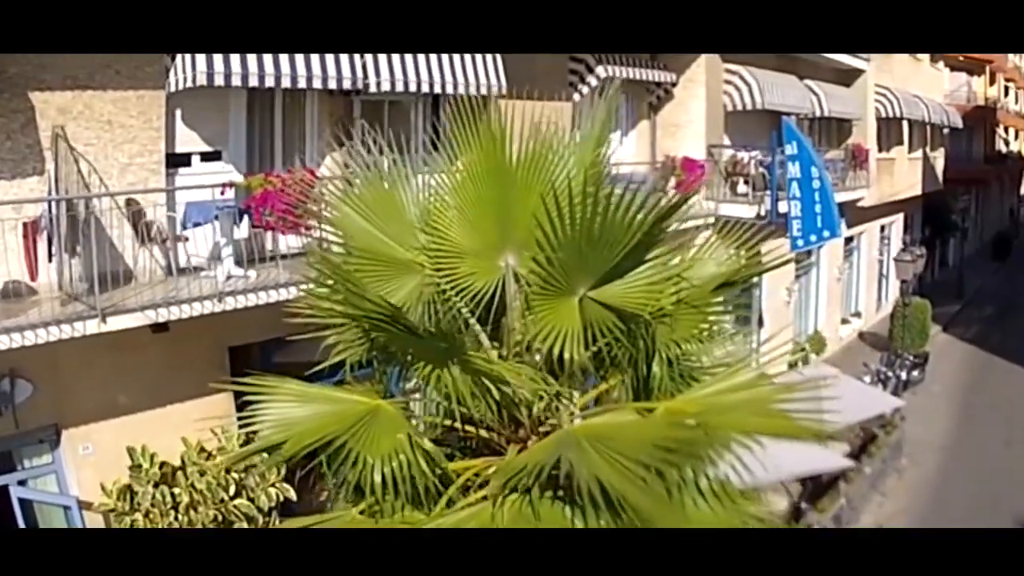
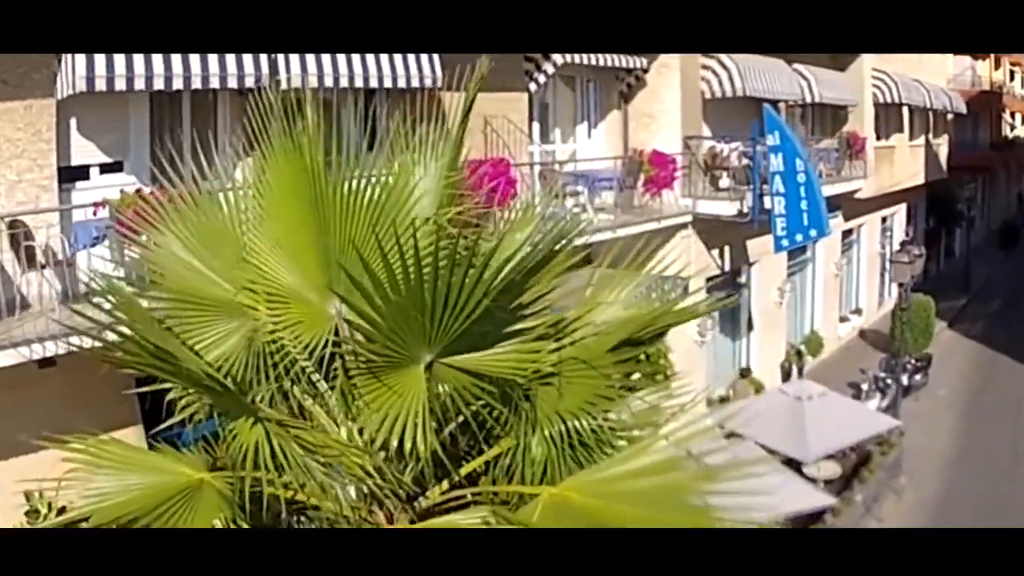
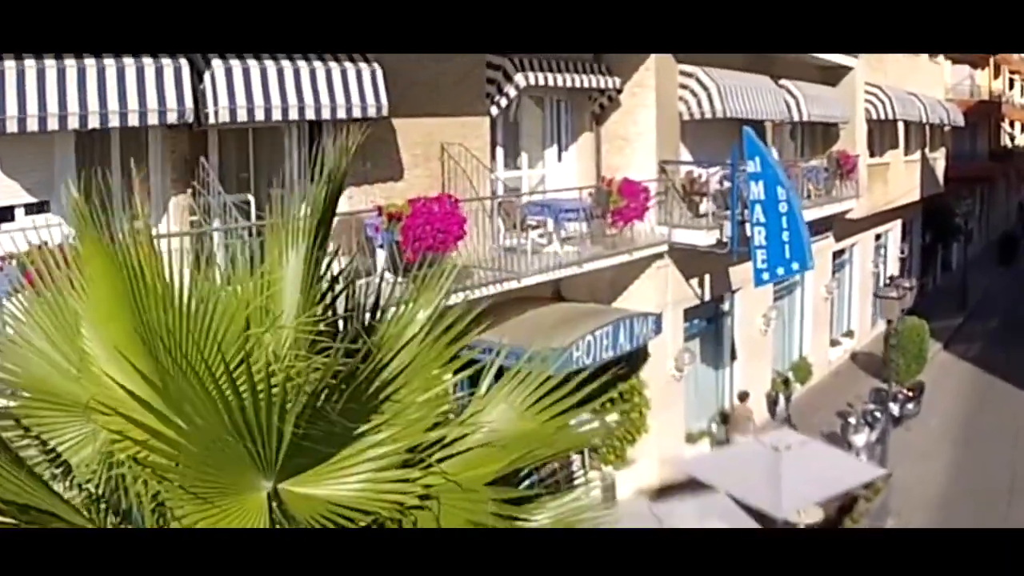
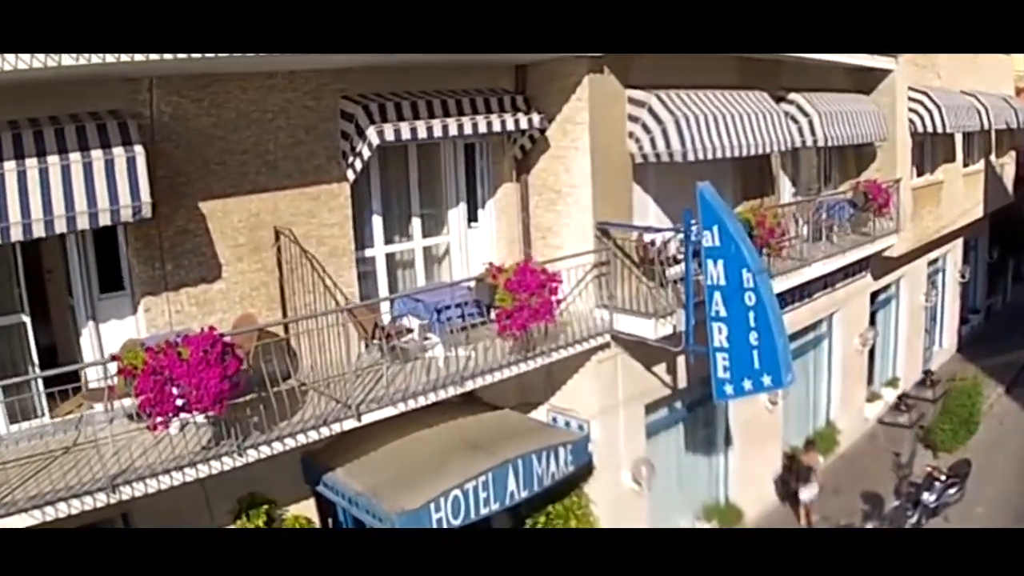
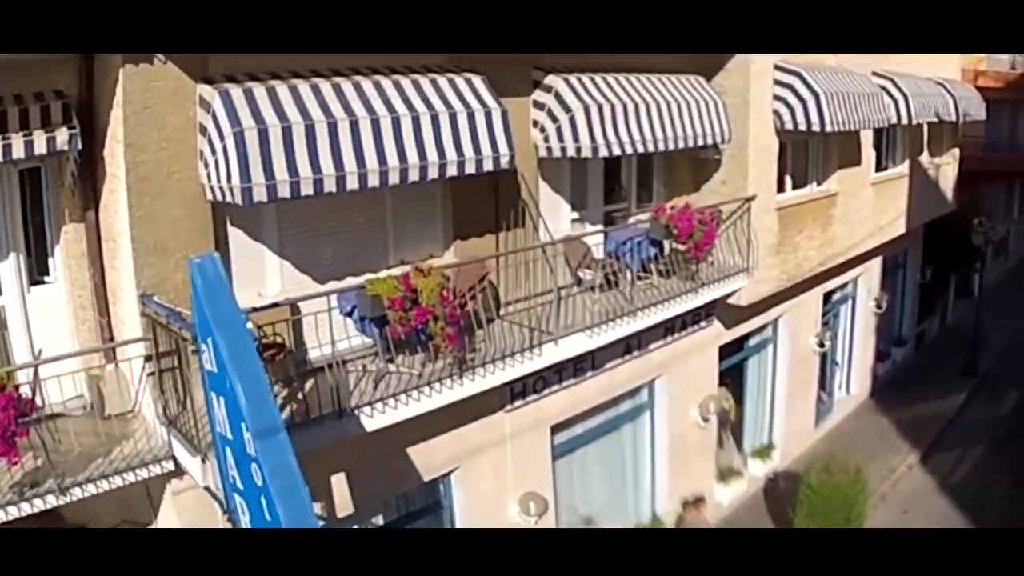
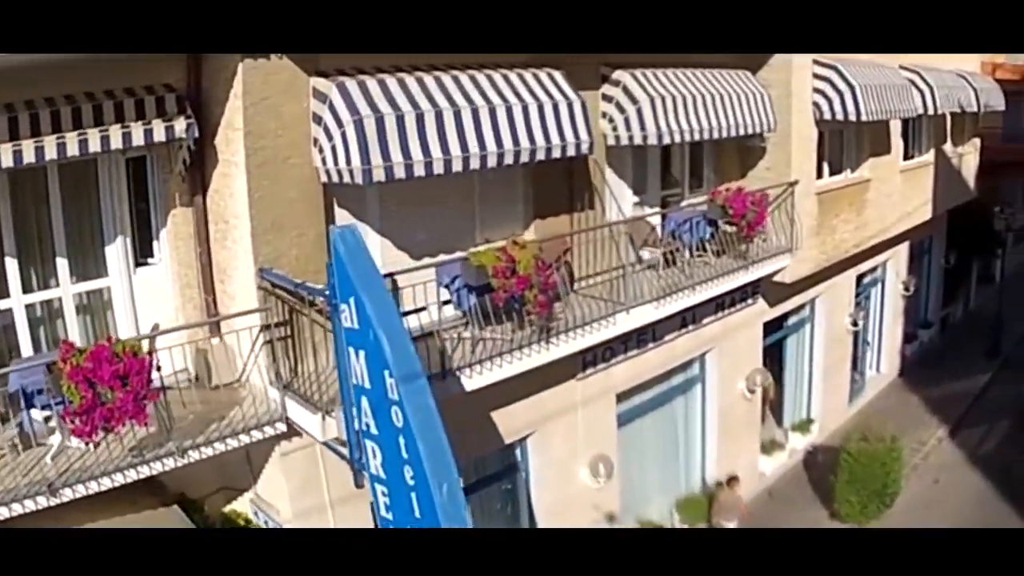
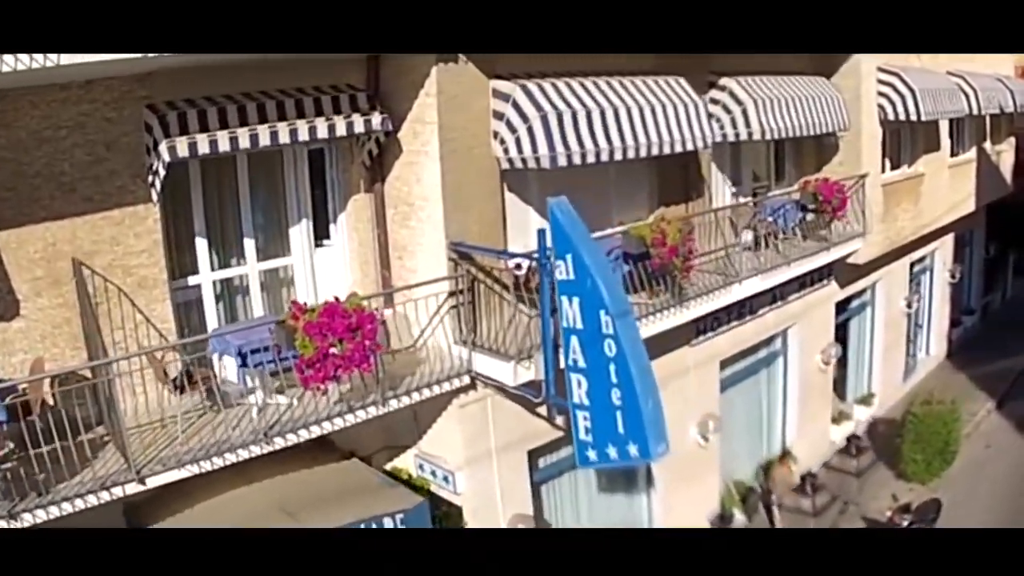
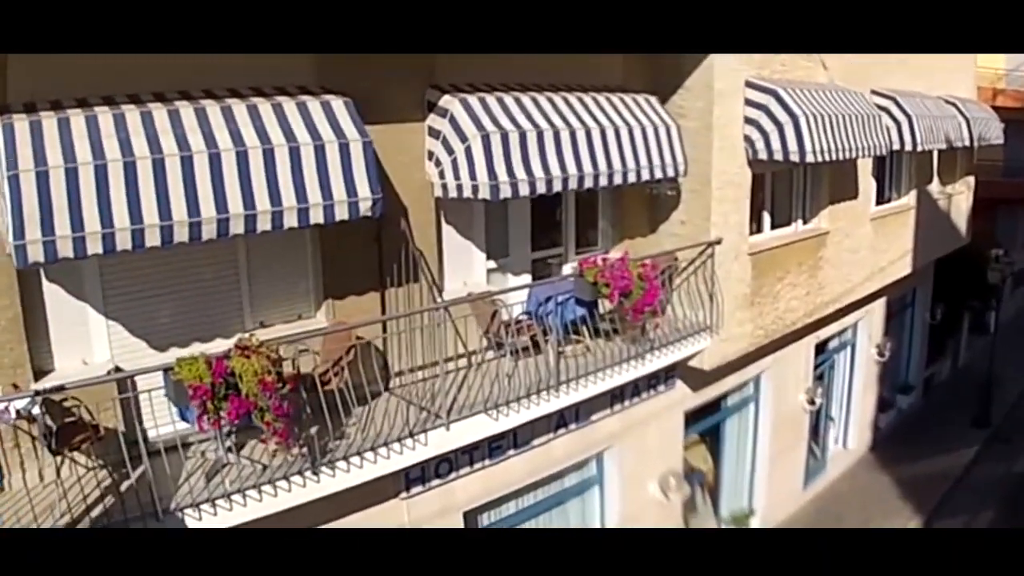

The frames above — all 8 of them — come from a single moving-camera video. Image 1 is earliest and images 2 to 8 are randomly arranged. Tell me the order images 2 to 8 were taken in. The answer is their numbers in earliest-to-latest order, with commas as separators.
2, 3, 4, 7, 6, 5, 8
